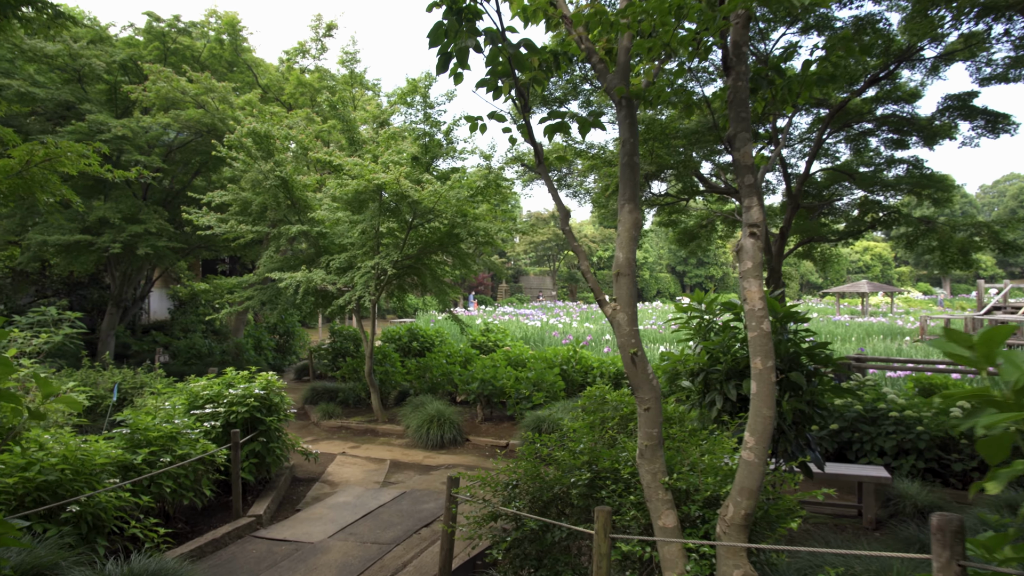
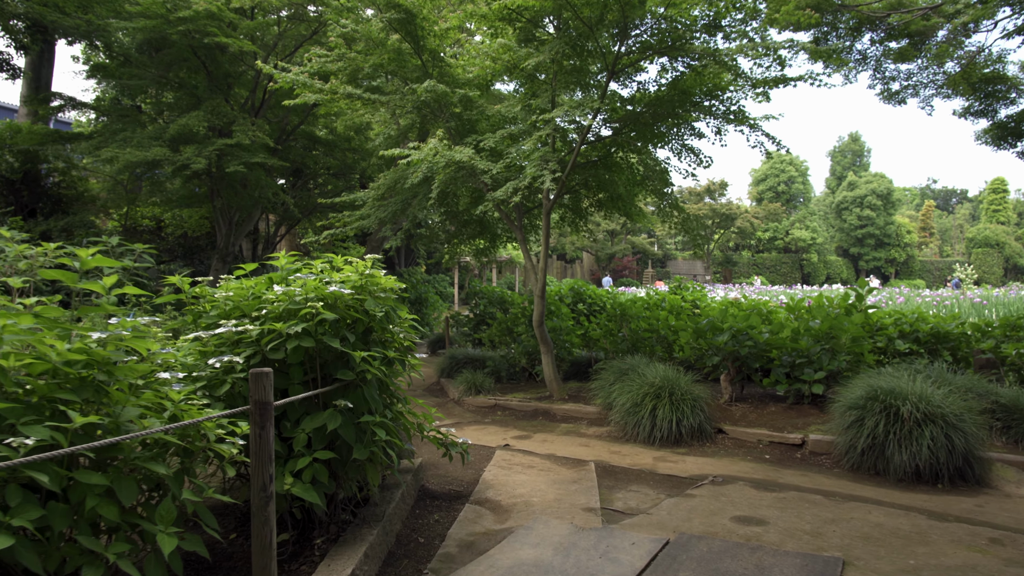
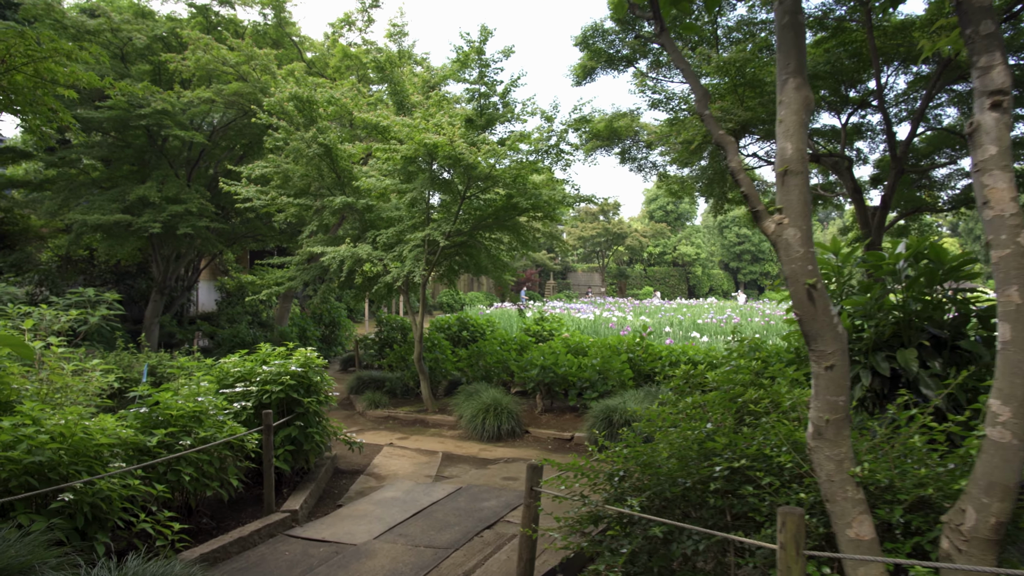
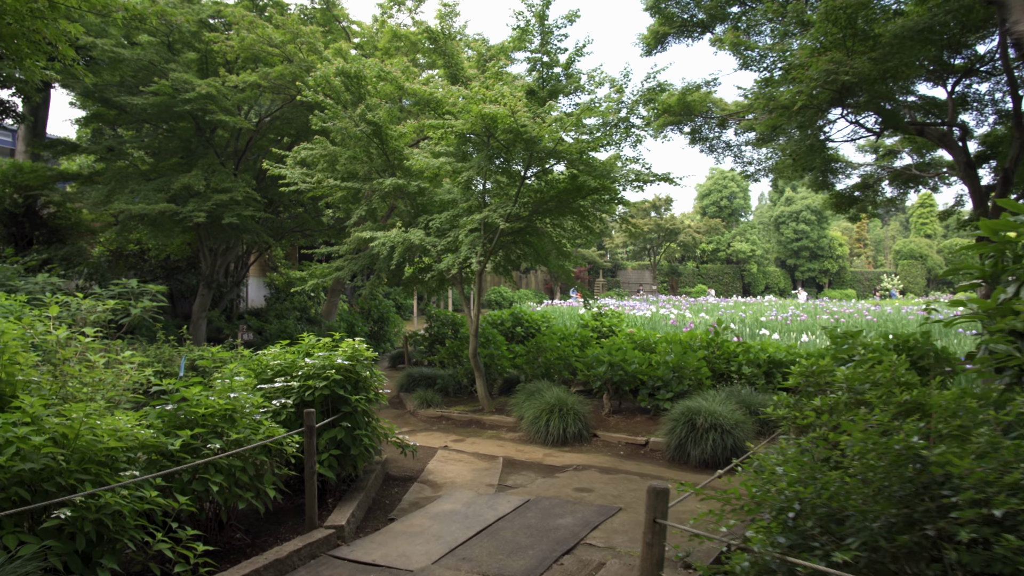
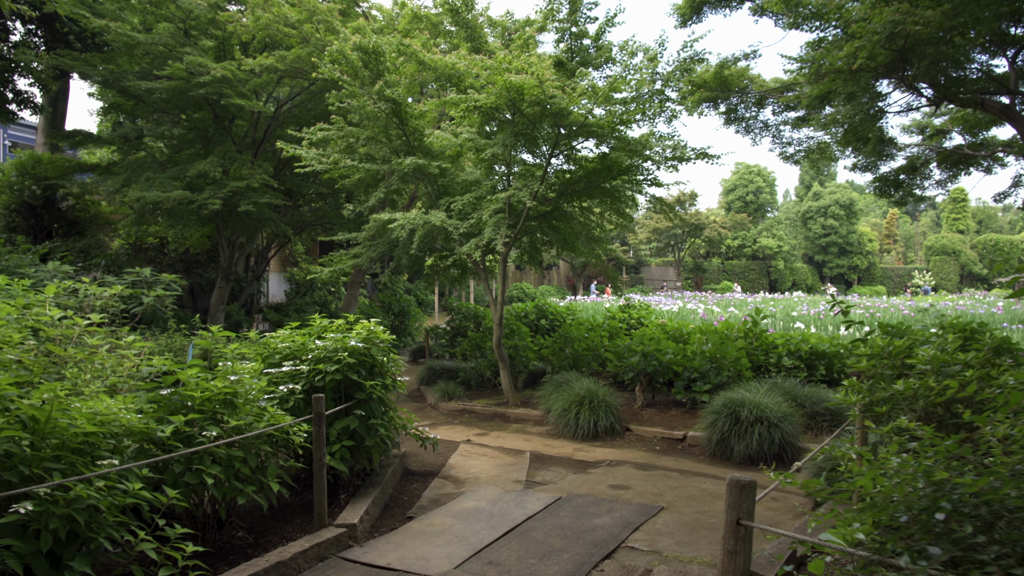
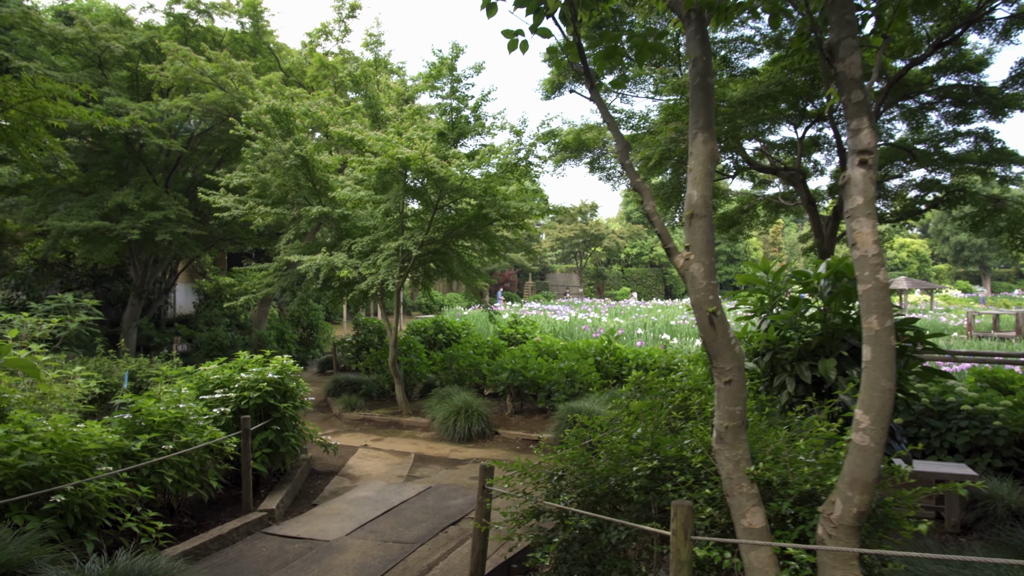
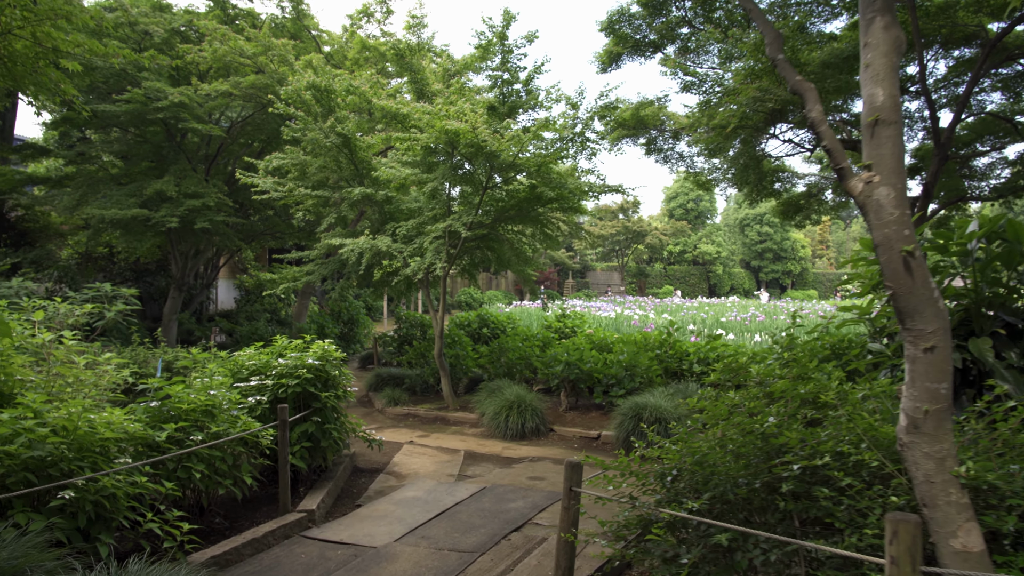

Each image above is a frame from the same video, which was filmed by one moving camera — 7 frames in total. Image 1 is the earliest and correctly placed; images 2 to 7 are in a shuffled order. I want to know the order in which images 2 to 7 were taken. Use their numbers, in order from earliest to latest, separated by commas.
6, 3, 7, 4, 5, 2
